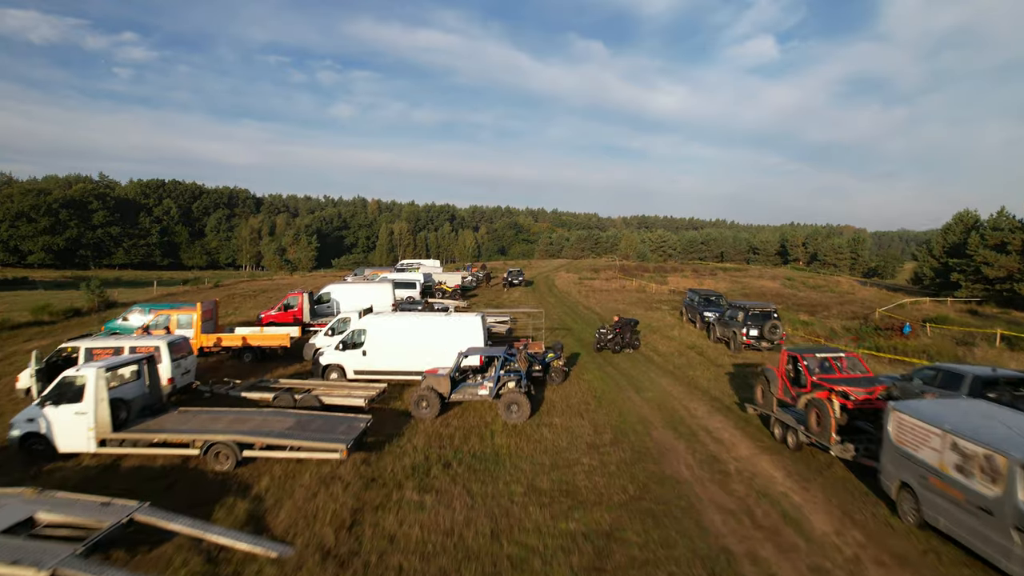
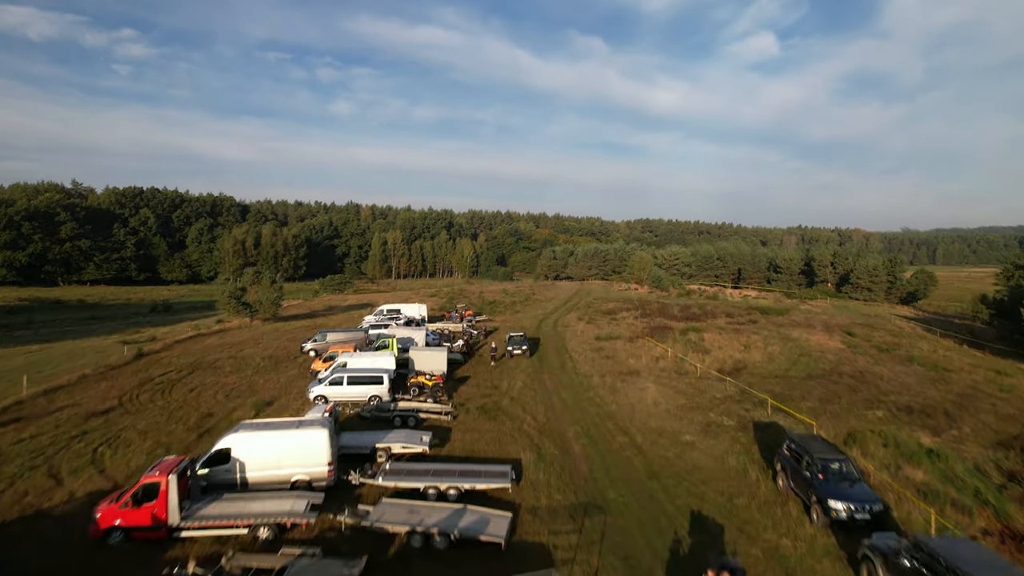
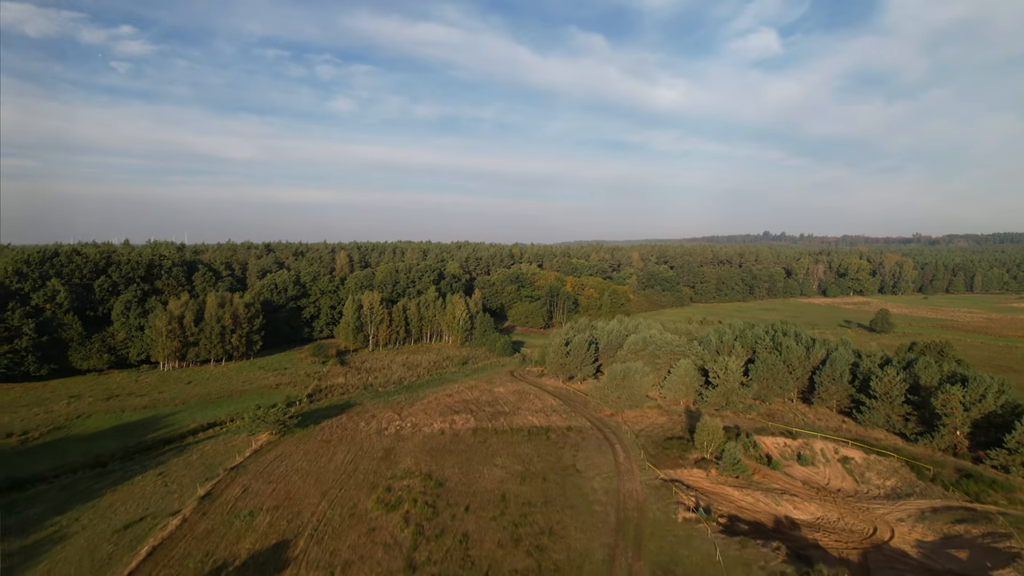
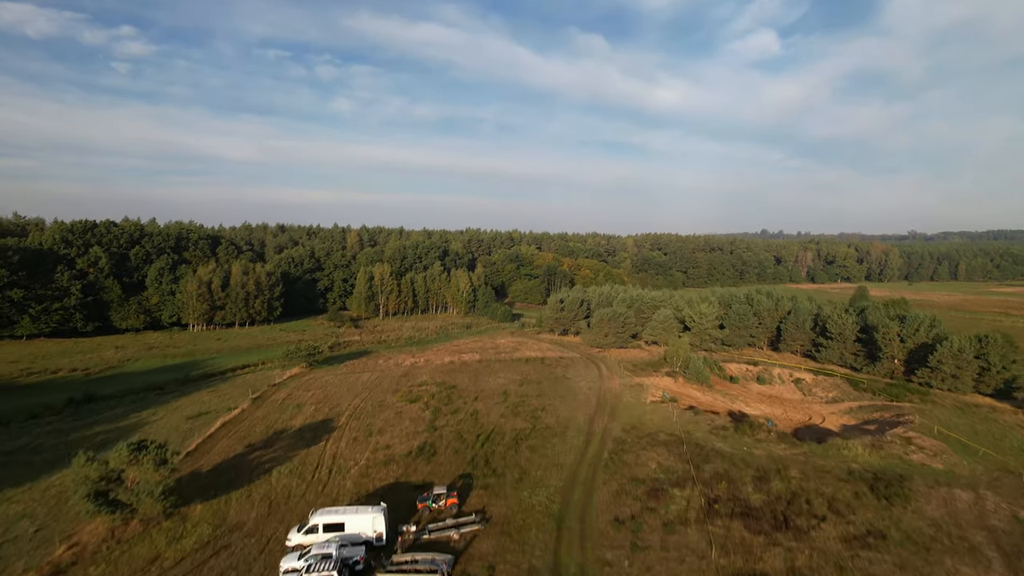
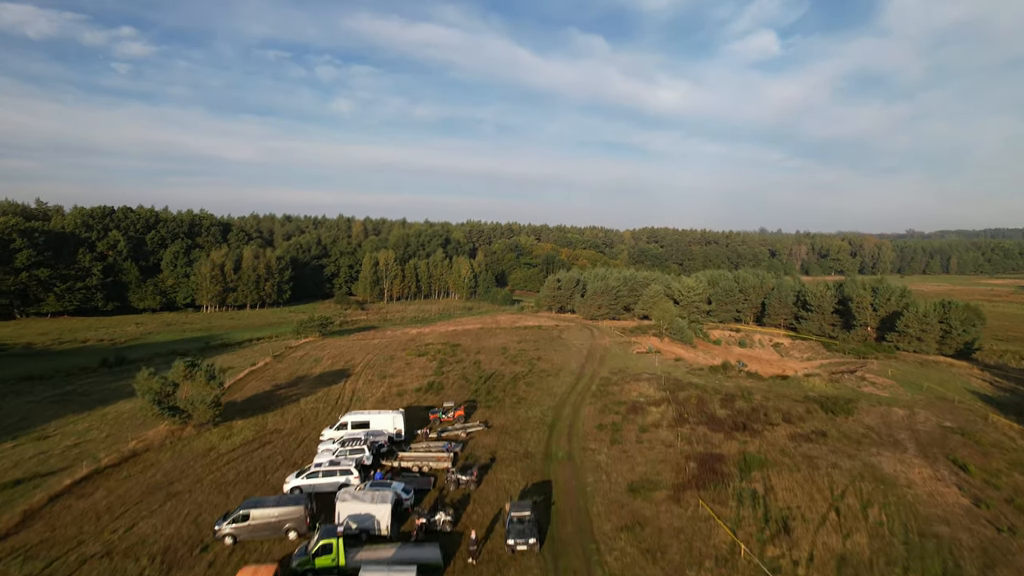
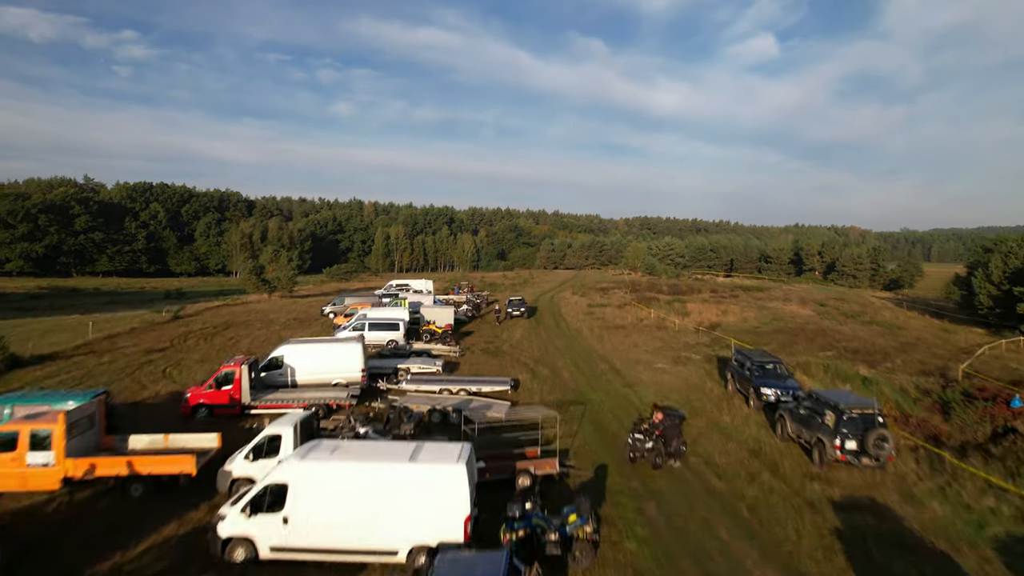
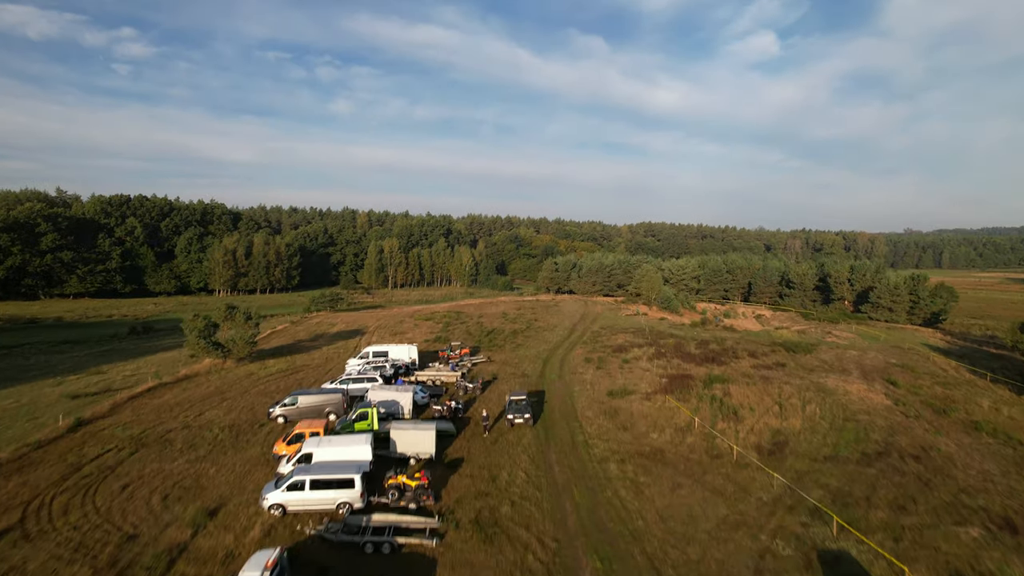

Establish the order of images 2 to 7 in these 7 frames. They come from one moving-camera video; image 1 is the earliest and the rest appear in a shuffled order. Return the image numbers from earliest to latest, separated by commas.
6, 2, 7, 5, 4, 3
